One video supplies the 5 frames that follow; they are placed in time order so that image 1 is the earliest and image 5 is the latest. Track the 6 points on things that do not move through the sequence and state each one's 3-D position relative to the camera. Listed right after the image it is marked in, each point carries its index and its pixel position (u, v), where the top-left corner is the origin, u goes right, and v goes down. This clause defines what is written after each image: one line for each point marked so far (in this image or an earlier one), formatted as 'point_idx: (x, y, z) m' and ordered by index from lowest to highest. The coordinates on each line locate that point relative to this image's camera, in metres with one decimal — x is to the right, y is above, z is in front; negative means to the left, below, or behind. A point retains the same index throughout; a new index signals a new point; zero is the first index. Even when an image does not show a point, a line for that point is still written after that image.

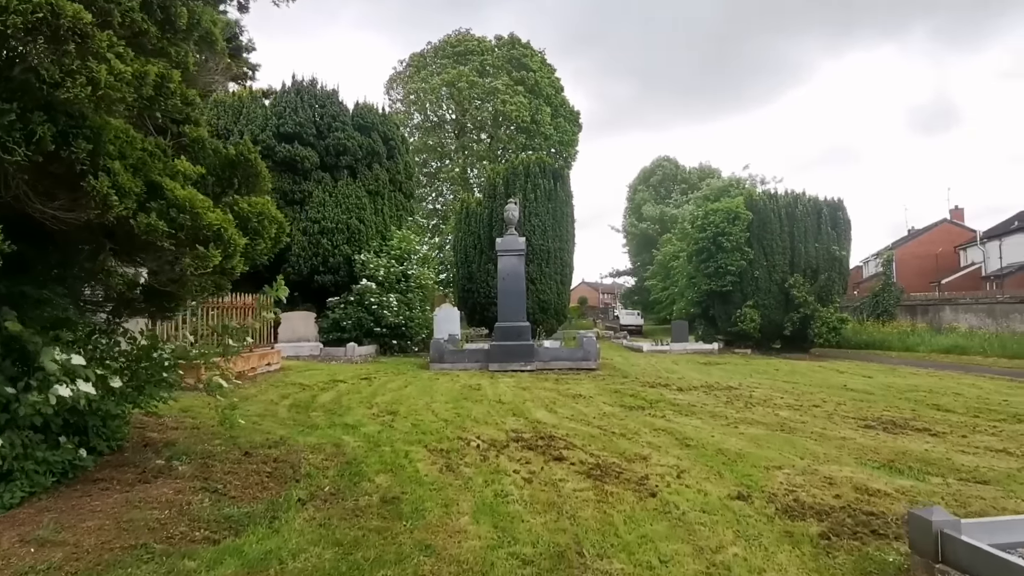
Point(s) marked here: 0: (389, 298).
0: (-2.9, -0.2, +14.6) m
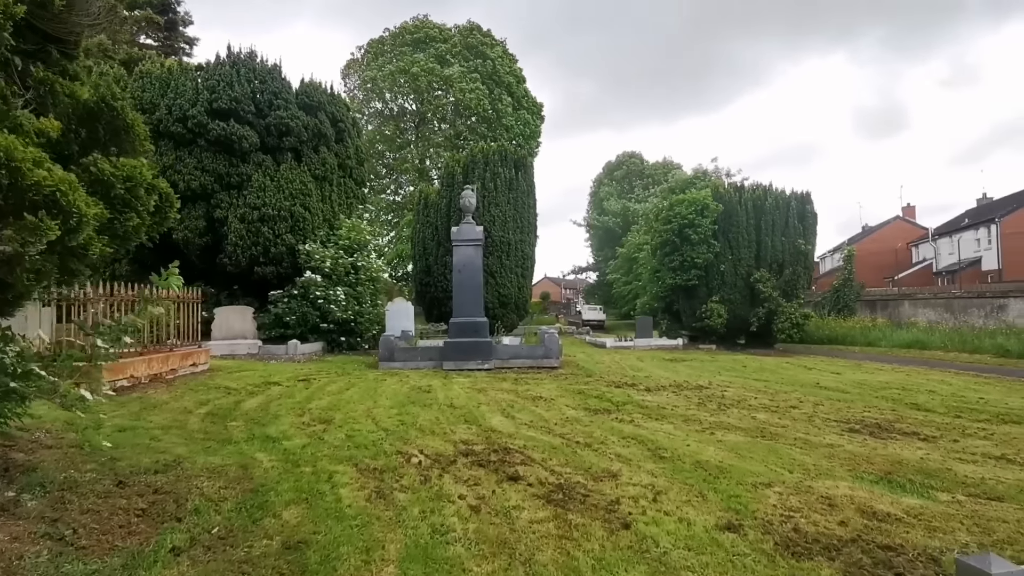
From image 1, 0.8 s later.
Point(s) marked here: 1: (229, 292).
0: (-3.9, -0.1, +13.5) m
1: (-6.7, -0.1, +14.2) m
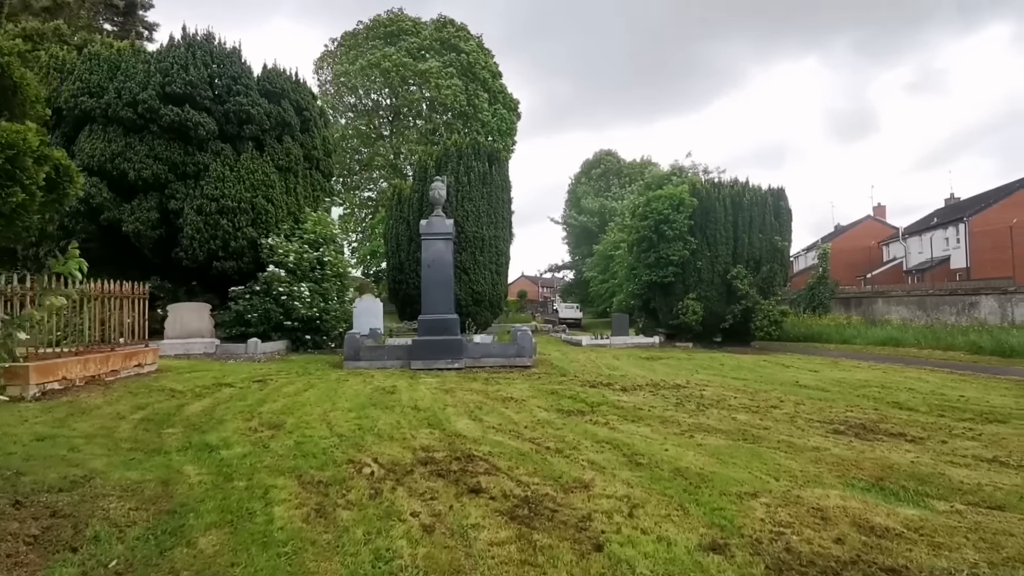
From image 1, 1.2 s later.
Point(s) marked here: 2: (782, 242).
0: (-4.5, 0.0, +12.8) m
1: (-7.3, 0.0, +13.4) m
2: (+8.8, +1.5, +19.6) m
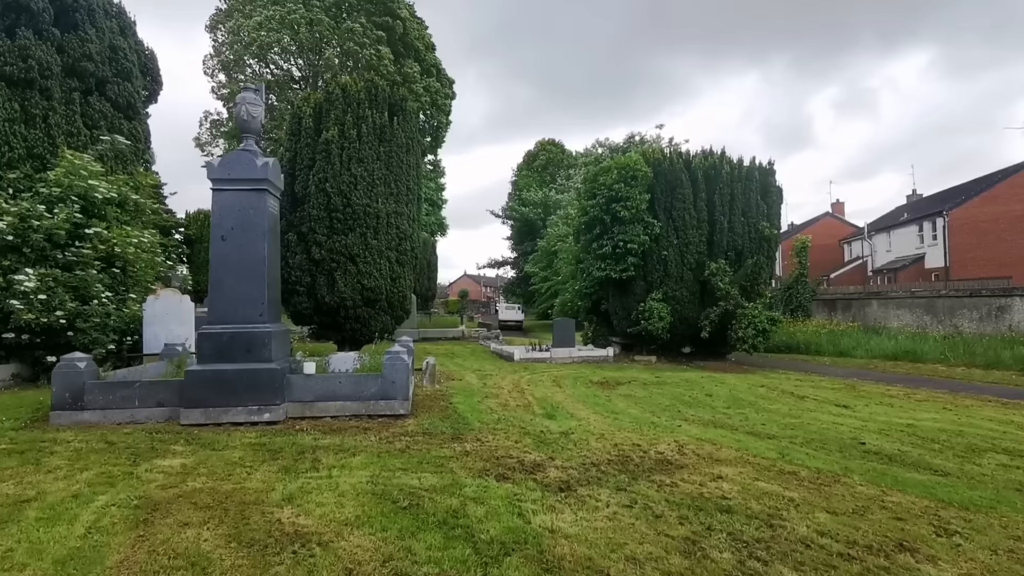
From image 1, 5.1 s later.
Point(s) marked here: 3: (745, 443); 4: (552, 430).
0: (-6.1, +0.2, +7.5) m
1: (-8.9, +0.2, +7.8) m
2: (+6.6, +1.5, +15.4) m
3: (+2.4, -1.6, +6.3) m
4: (+0.4, -1.5, +6.5) m
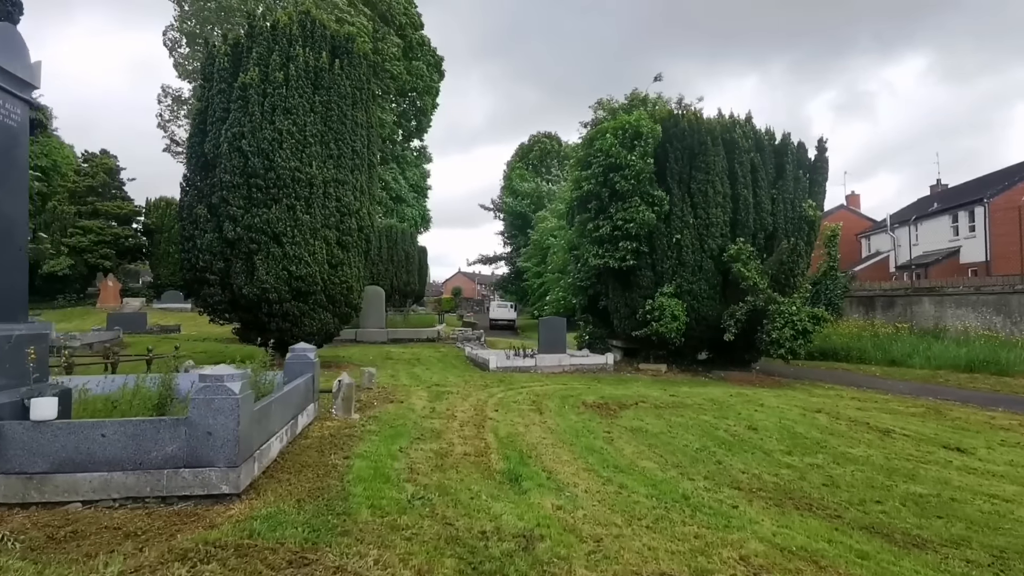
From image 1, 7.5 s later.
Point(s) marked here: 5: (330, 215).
0: (-6.6, +0.4, +4.4) m
1: (-9.4, +0.4, +4.7) m
2: (+6.1, +1.7, +12.4) m
3: (+1.9, -1.4, +3.2) m
4: (0.0, -1.4, +3.4) m
5: (-3.3, +1.3, +11.0) m
